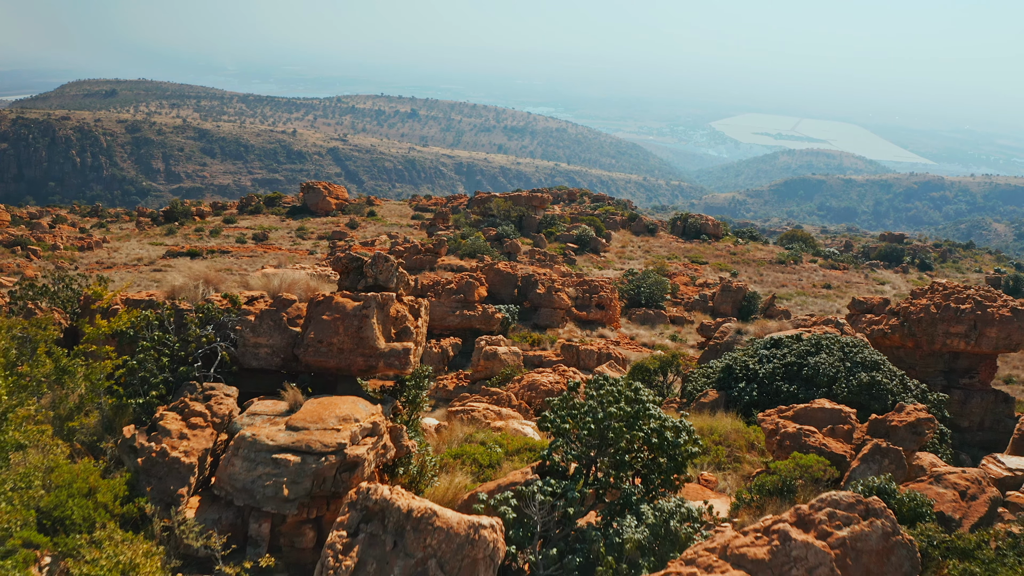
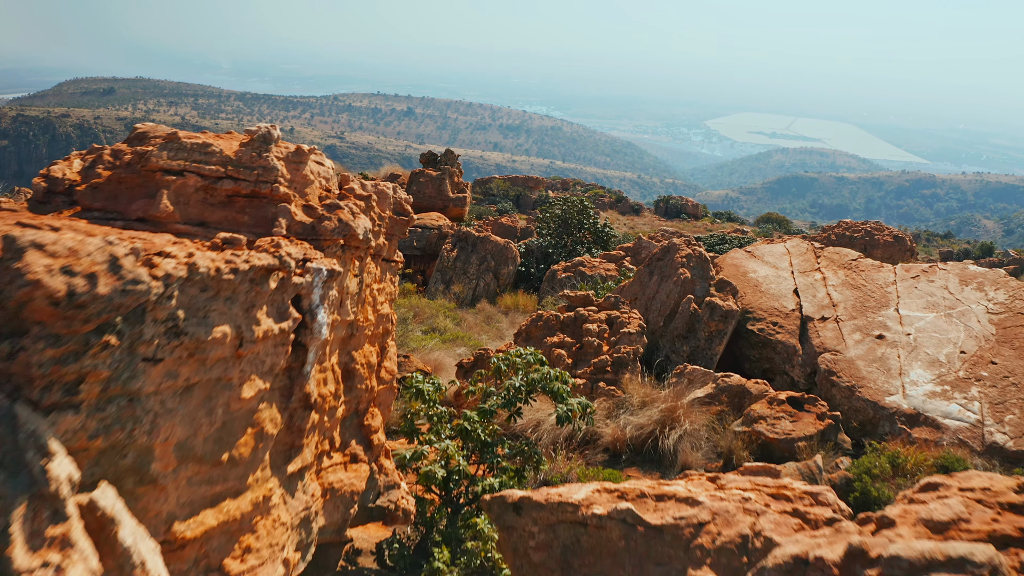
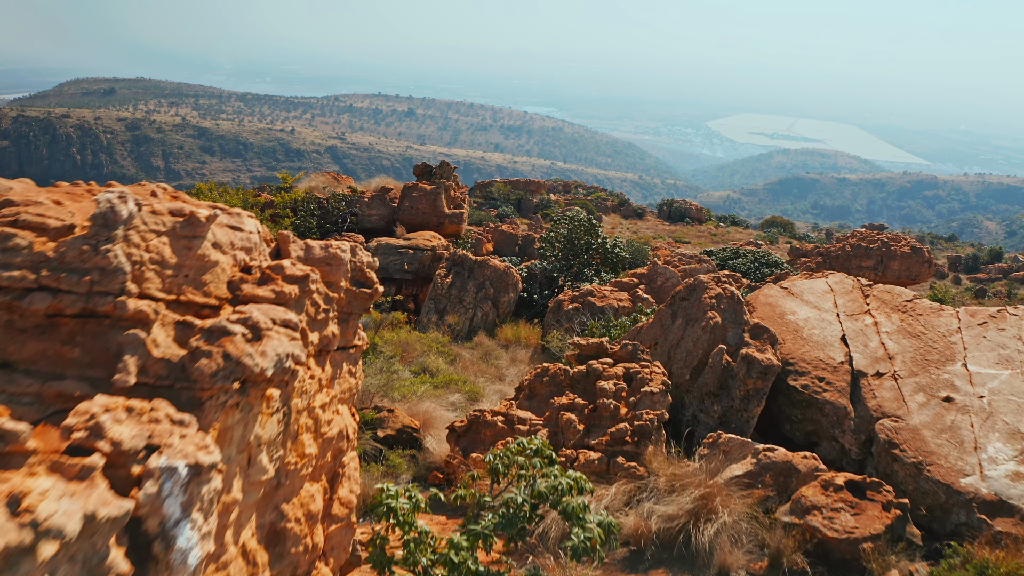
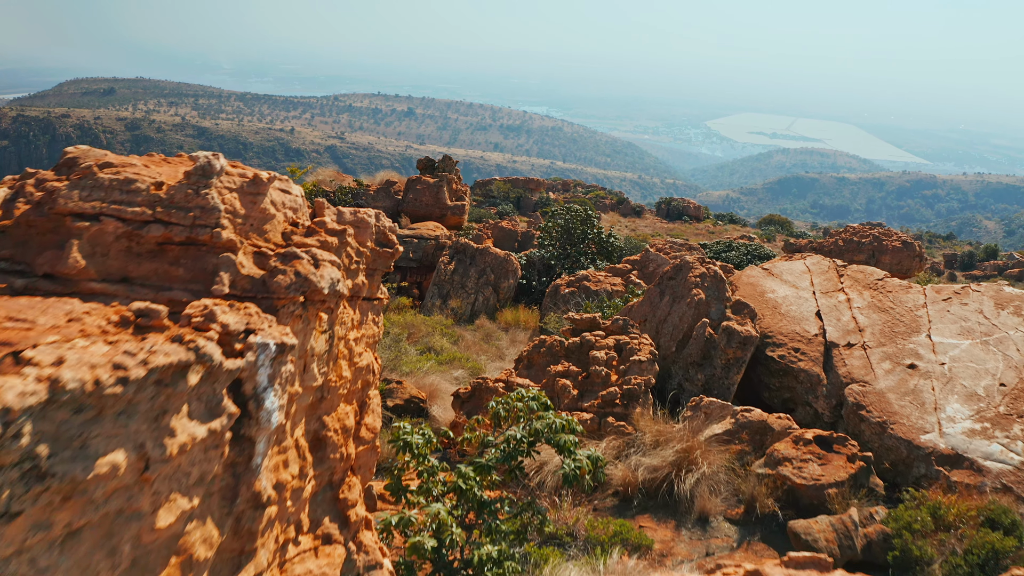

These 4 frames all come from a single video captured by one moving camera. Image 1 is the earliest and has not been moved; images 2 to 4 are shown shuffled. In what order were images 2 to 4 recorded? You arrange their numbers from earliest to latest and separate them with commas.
3, 4, 2
